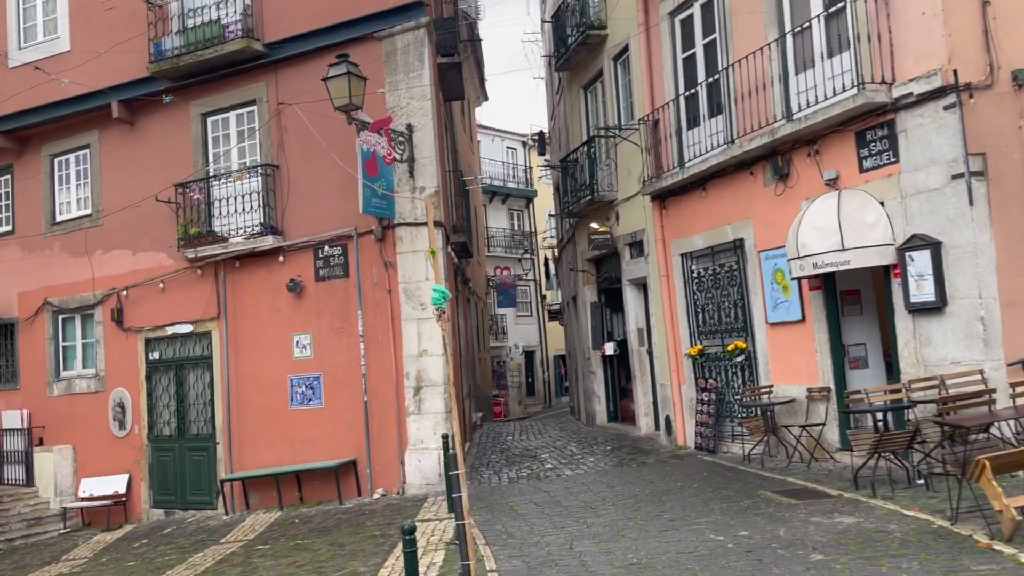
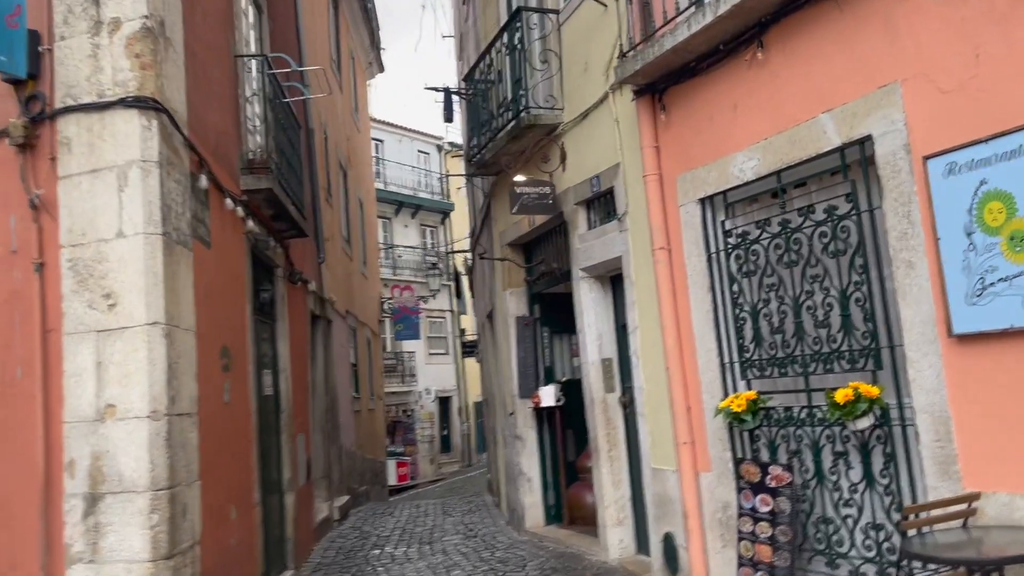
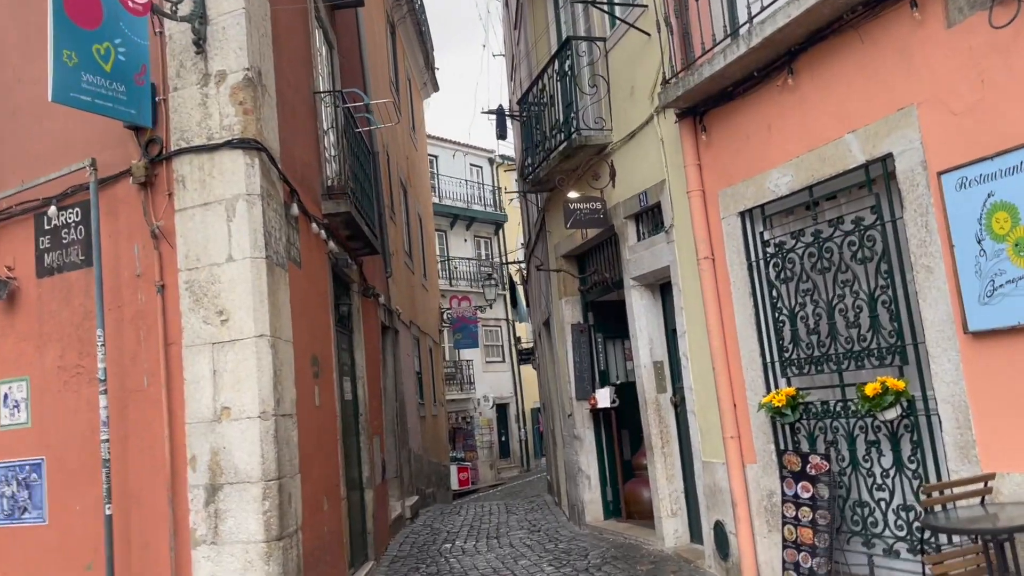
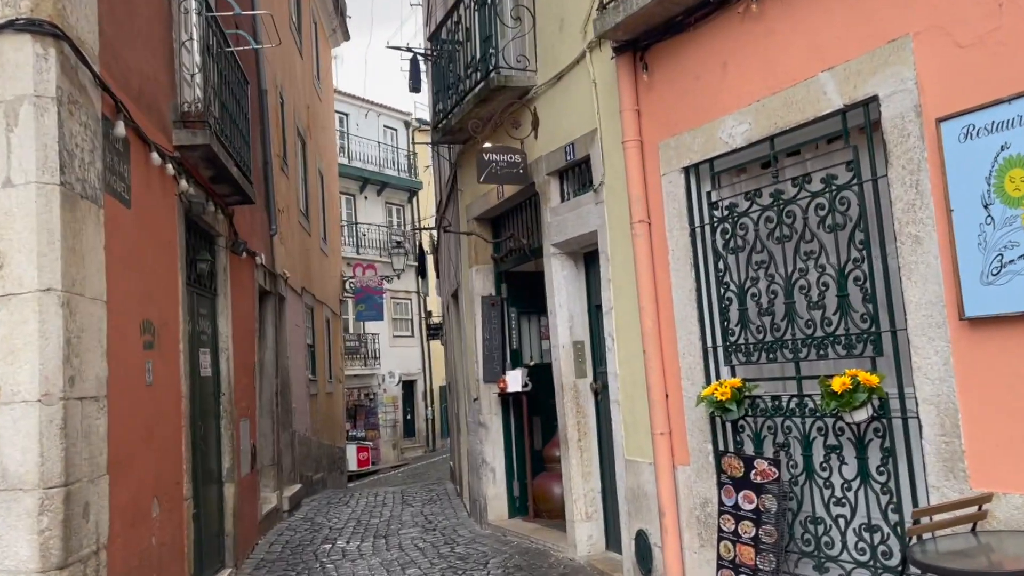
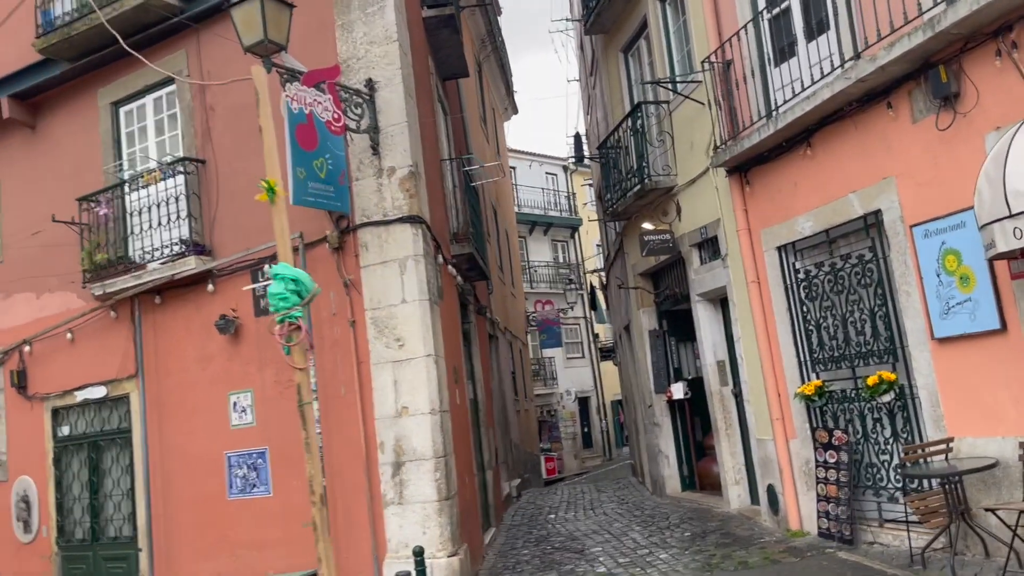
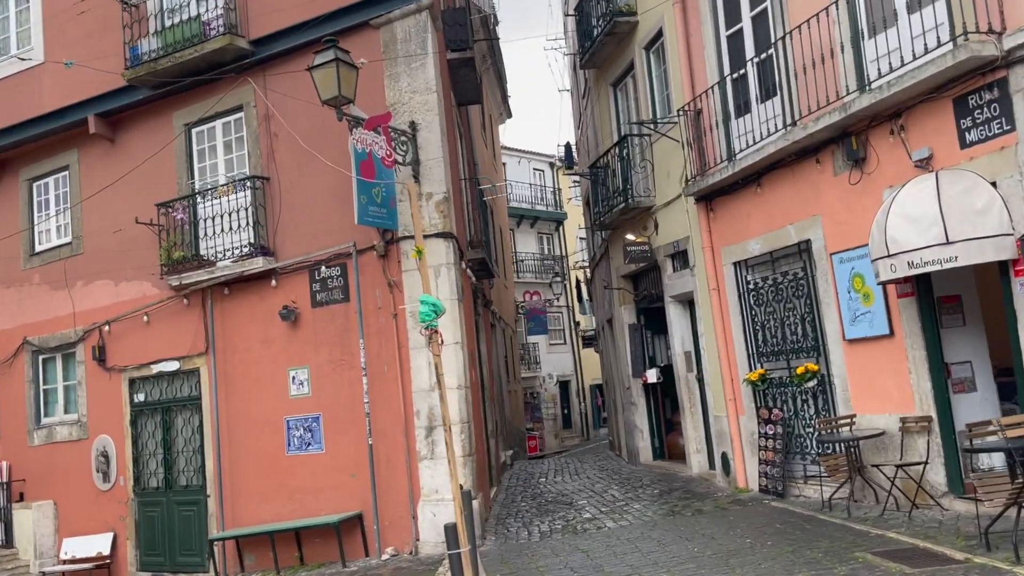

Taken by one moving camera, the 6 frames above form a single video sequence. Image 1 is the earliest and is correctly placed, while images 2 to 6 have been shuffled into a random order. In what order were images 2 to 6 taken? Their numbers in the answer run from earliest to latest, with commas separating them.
6, 5, 3, 2, 4
